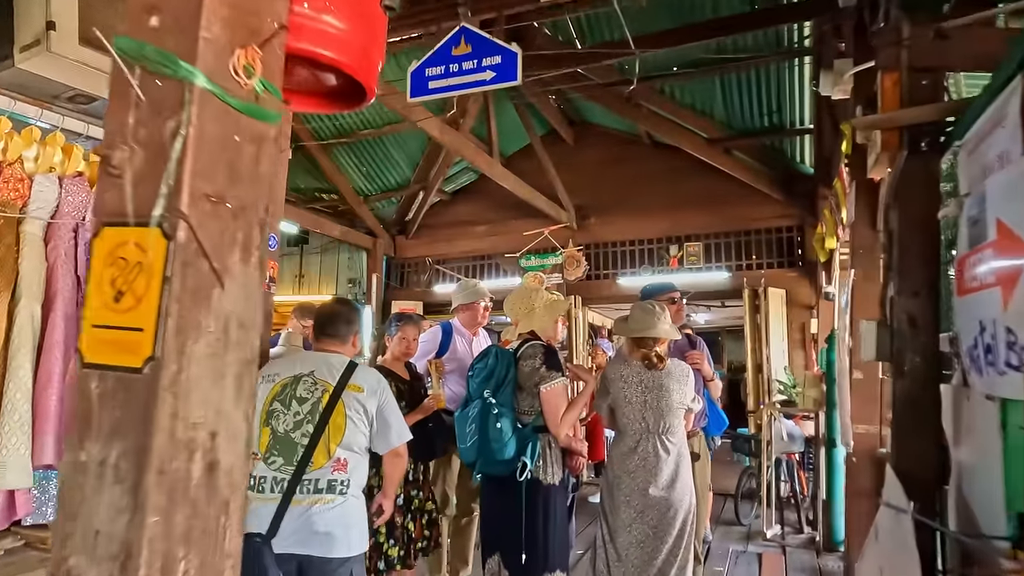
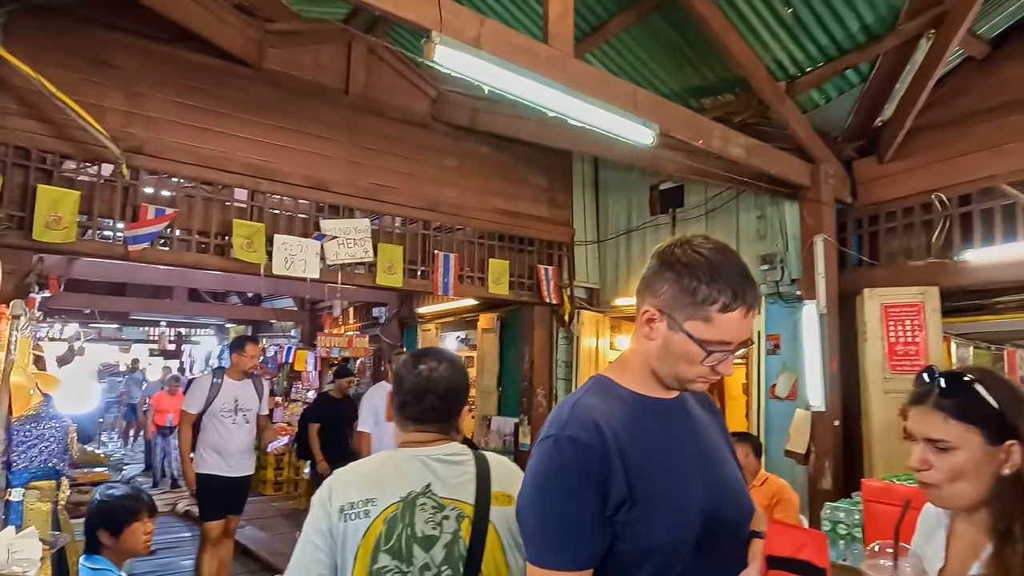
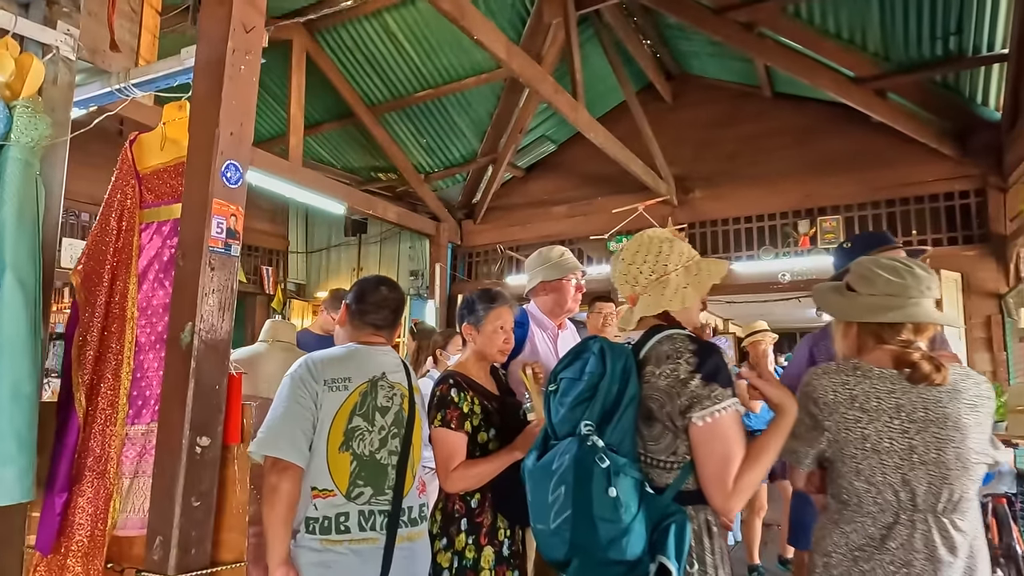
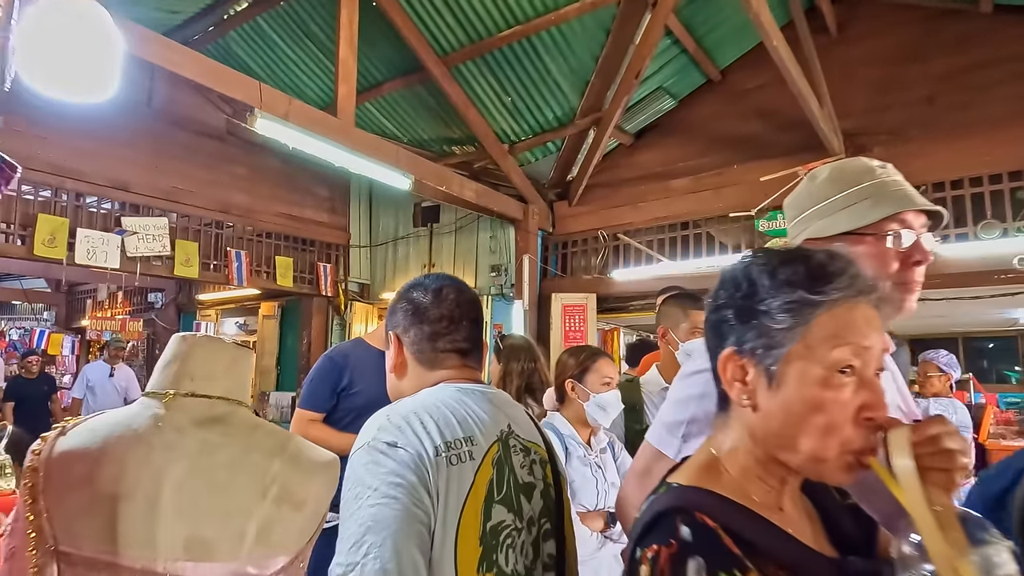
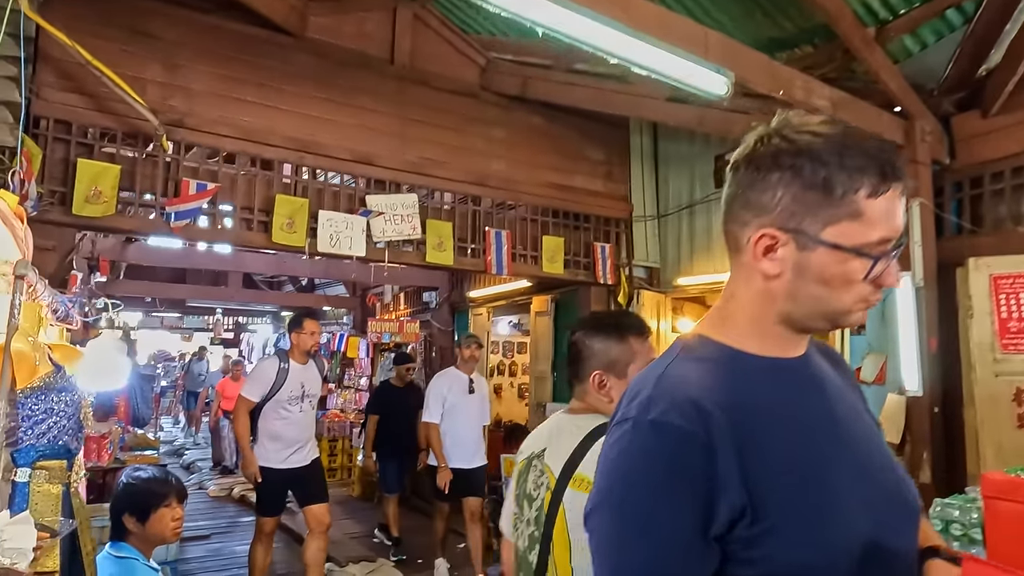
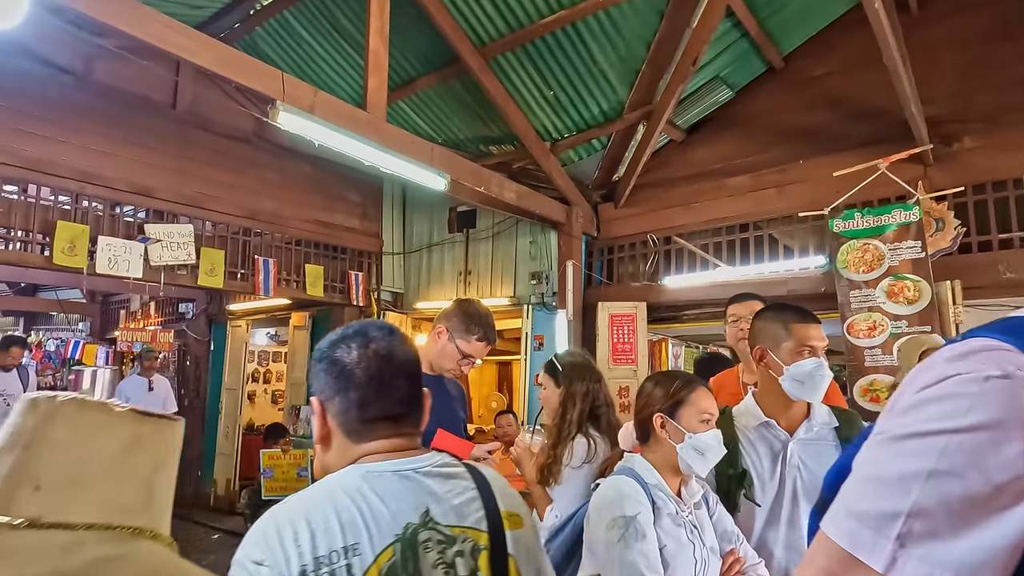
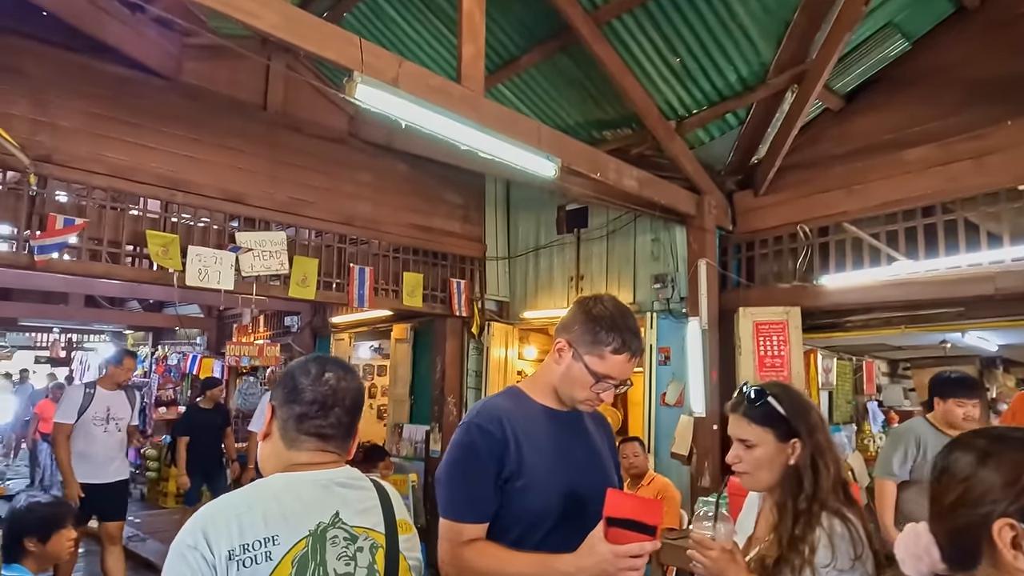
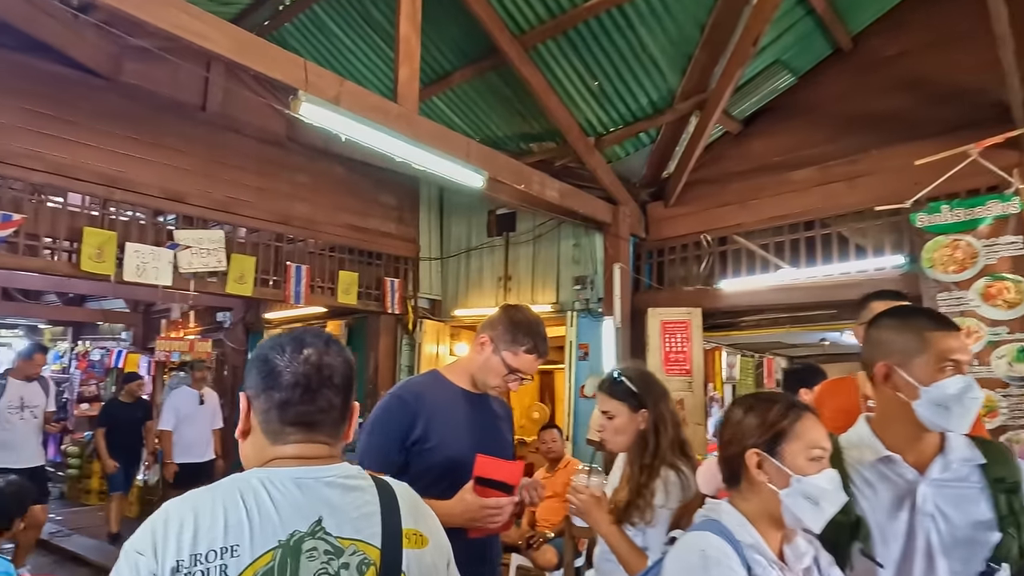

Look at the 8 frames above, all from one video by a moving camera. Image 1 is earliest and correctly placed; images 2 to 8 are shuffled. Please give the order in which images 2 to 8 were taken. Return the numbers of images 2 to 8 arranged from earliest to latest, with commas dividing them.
3, 4, 6, 8, 7, 2, 5
